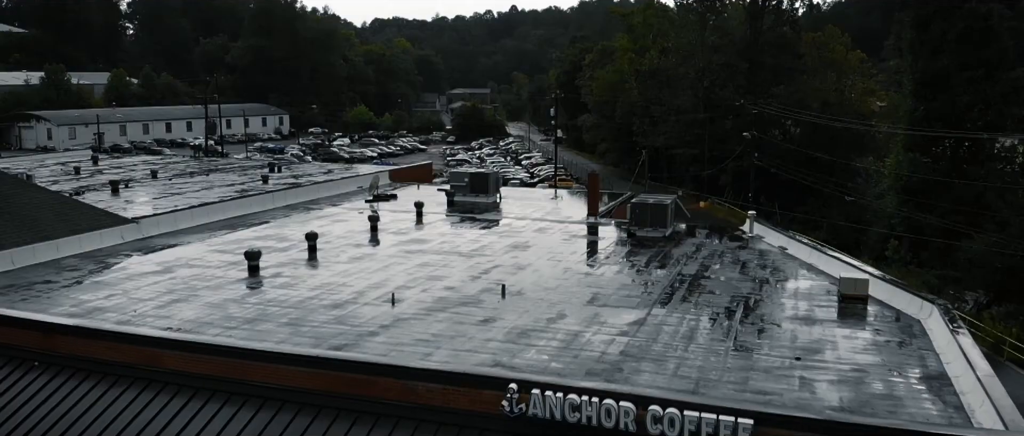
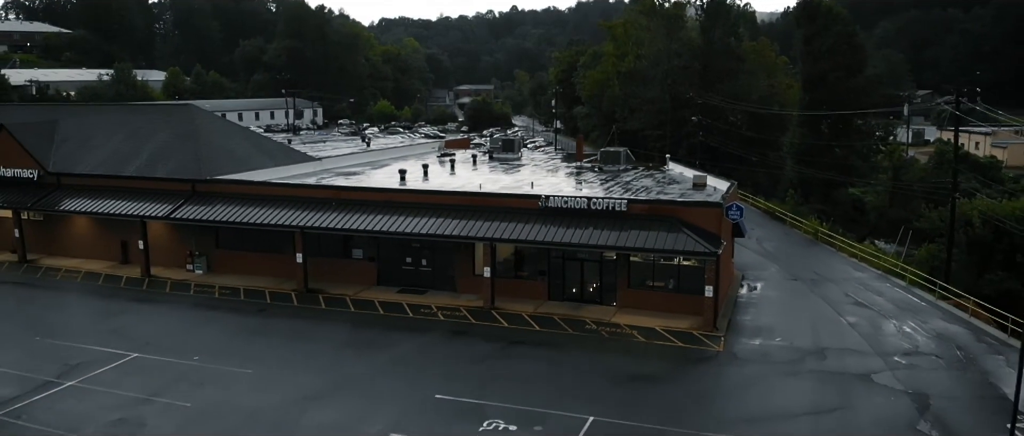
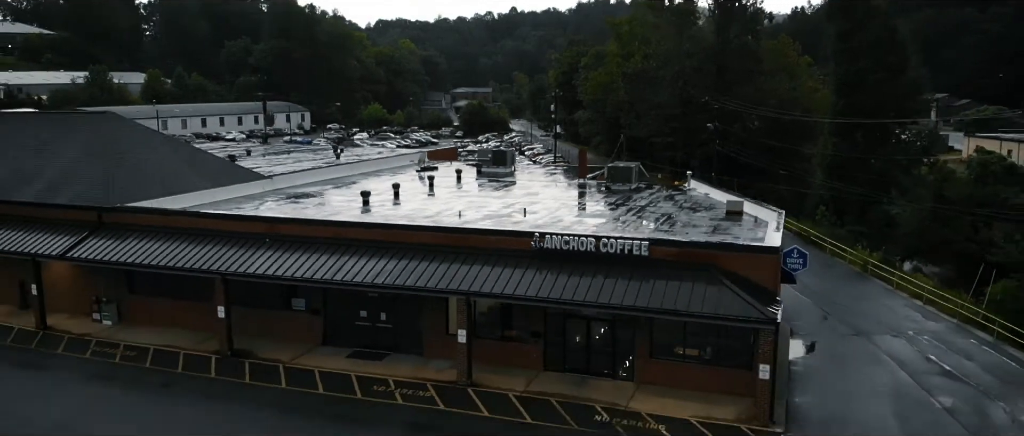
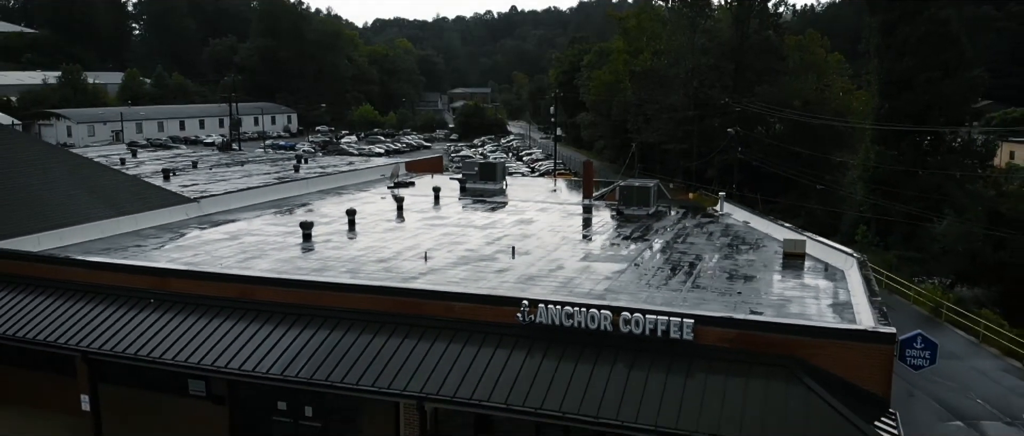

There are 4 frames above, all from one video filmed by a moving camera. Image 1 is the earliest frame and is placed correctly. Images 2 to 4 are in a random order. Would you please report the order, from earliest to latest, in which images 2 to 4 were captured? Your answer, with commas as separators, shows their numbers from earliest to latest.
4, 3, 2
